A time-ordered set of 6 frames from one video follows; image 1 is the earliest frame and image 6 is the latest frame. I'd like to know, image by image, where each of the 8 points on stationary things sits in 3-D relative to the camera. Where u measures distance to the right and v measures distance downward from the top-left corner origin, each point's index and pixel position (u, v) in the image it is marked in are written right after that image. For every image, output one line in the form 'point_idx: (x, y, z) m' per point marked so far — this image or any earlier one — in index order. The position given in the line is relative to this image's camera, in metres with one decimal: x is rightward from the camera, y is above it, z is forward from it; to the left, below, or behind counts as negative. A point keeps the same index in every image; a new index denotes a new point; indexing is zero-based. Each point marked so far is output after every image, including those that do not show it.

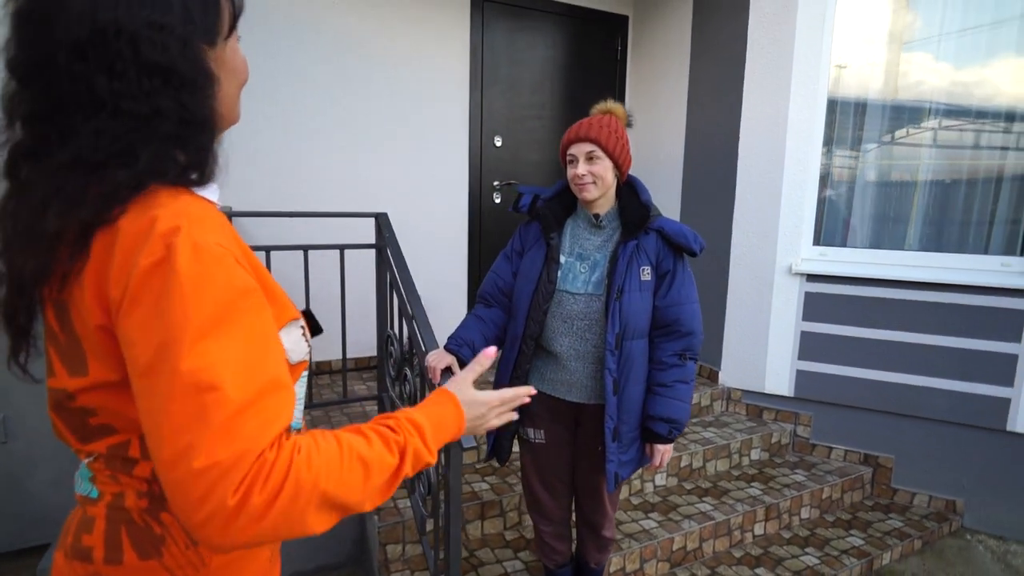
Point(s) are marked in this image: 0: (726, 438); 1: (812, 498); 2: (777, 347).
0: (+1.2, -0.8, +3.0) m
1: (+1.5, -1.1, +2.8) m
2: (+1.5, -0.3, +3.1) m
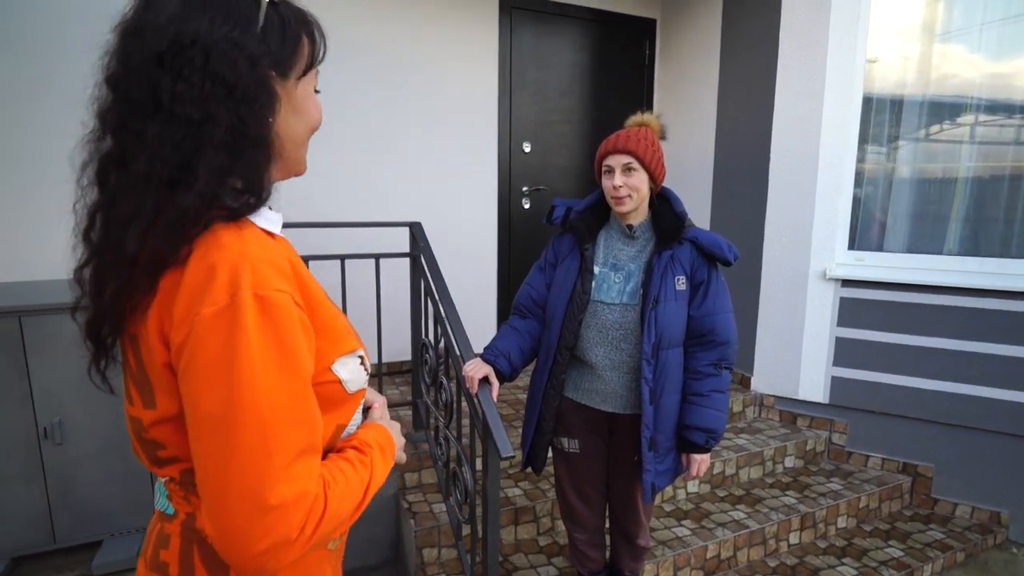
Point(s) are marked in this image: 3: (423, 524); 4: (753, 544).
0: (+1.3, -0.9, +3.0) m
1: (+1.7, -1.1, +2.8) m
2: (+1.7, -0.4, +3.1) m
3: (-0.4, -1.0, +2.2) m
4: (+1.1, -1.2, +2.5) m
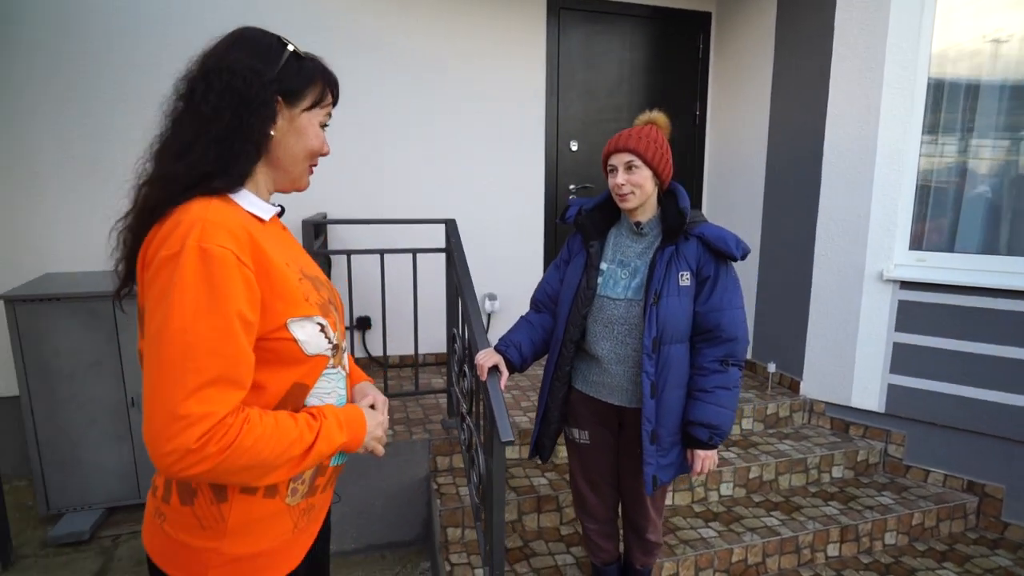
0: (+1.5, -0.9, +2.9) m
1: (+1.8, -1.1, +2.6) m
2: (+1.9, -0.4, +2.9) m
3: (-0.3, -0.9, +2.4) m
4: (+1.2, -1.2, +2.4) m
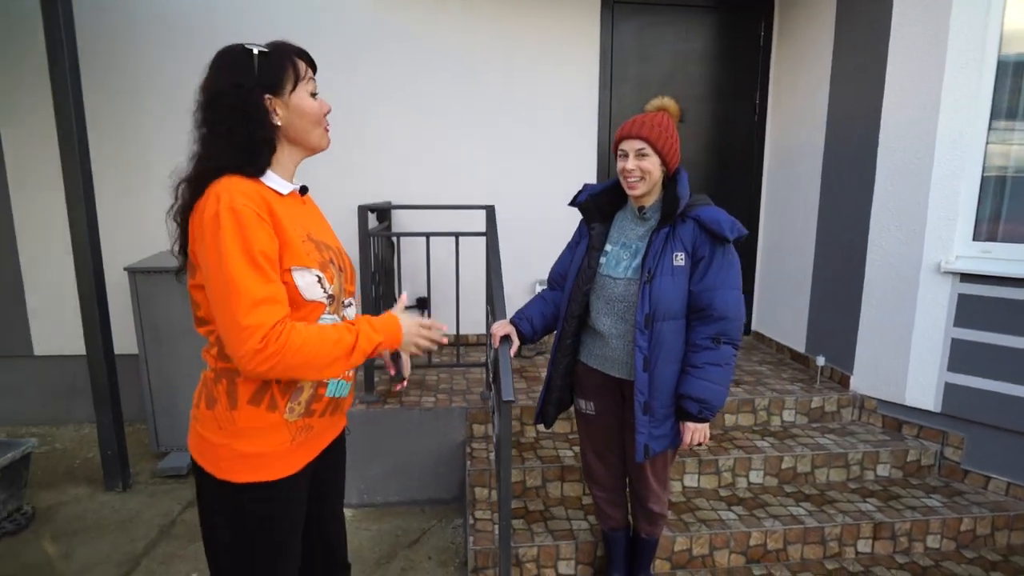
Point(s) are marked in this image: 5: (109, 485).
0: (+1.7, -0.8, +2.8) m
1: (+2.0, -1.1, +2.5) m
2: (+2.1, -0.3, +2.8) m
3: (-0.2, -0.8, +2.6) m
4: (+1.3, -1.1, +2.4) m
5: (-2.2, -1.1, +3.0) m
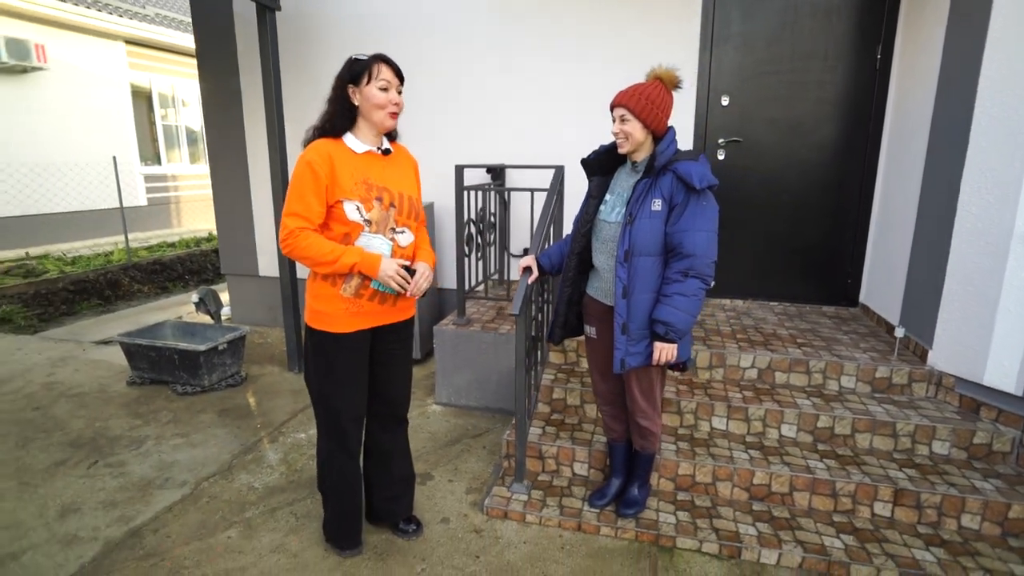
0: (+1.9, -0.6, +2.7) m
1: (+2.0, -0.9, +2.4) m
2: (+2.3, -0.2, +2.5) m
3: (+0.1, -0.5, +3.1) m
4: (+1.4, -0.9, +2.5) m
5: (-1.7, -0.6, +4.2) m
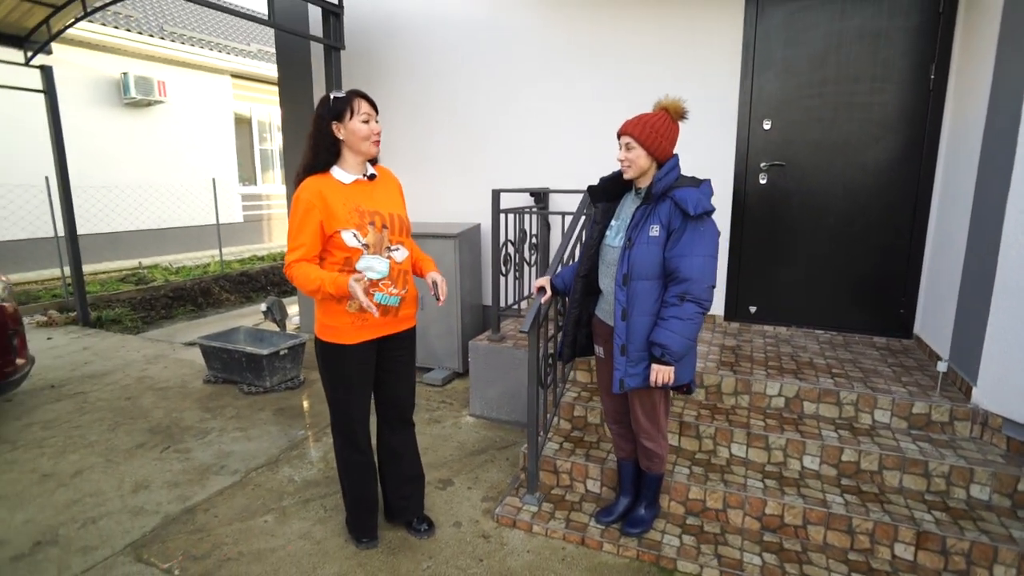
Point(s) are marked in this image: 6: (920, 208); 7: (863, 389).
0: (+2.0, -0.8, +2.6) m
1: (+2.0, -1.1, +2.2) m
2: (+2.3, -0.4, +2.4) m
3: (+0.2, -0.7, +3.2) m
4: (+1.4, -1.1, +2.4) m
5: (-1.4, -0.7, +4.6) m
6: (+2.7, +0.5, +3.5) m
7: (+1.9, -0.5, +2.9) m
